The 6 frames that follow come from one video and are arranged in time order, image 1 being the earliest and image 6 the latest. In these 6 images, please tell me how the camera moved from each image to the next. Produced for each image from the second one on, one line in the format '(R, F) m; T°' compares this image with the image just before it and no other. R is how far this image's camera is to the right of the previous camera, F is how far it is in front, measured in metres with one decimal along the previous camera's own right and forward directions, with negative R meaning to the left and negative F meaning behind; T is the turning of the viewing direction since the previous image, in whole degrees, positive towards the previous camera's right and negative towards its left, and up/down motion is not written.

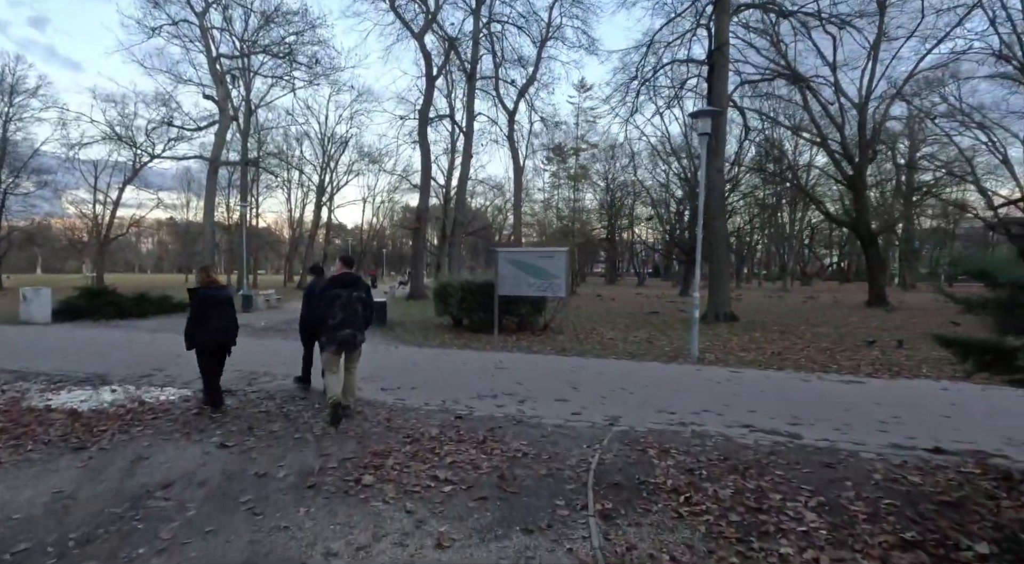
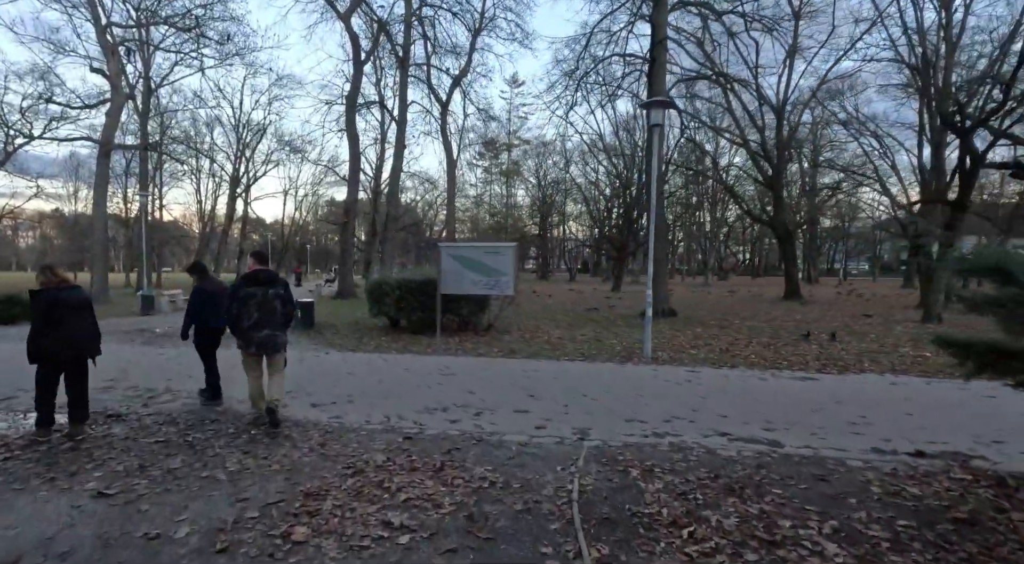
(-0.2, +0.9) m; +6°
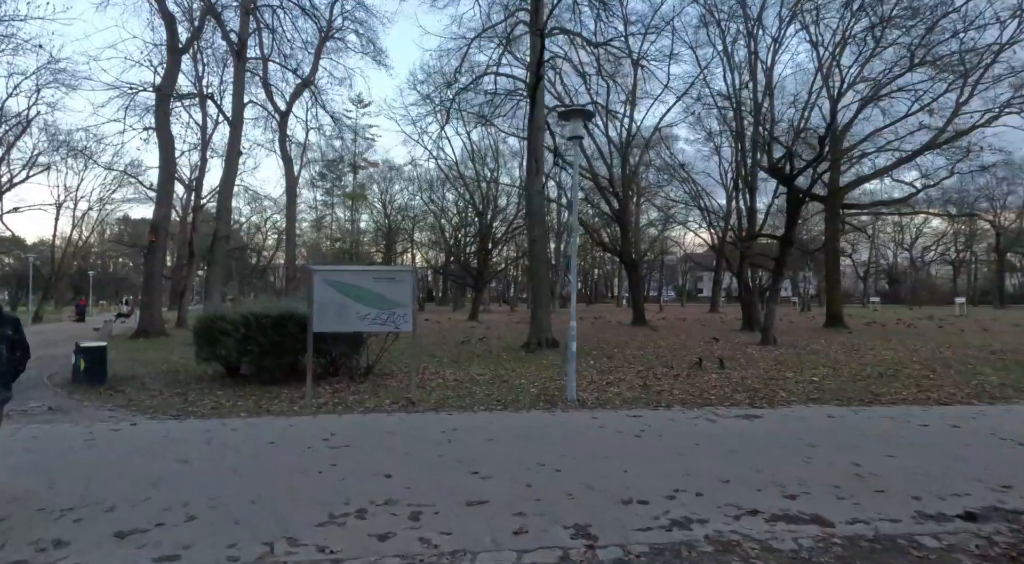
(-0.7, +2.2) m; +14°
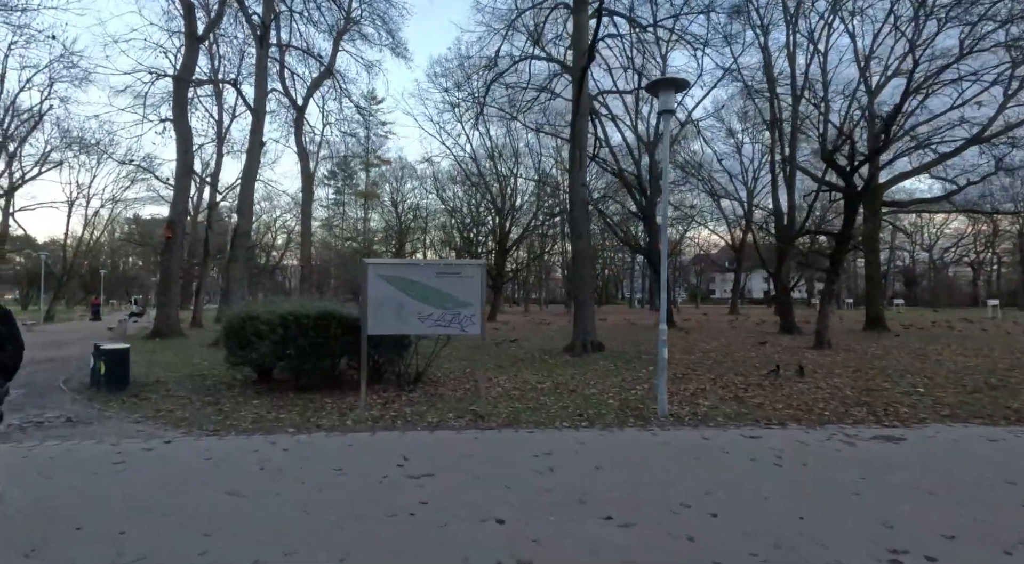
(-0.9, +1.2) m; -1°
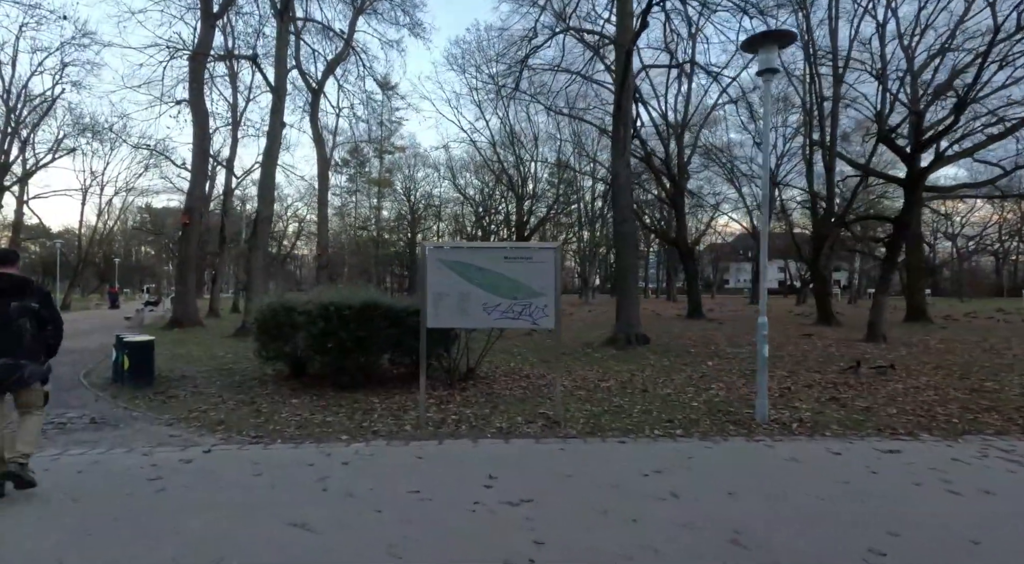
(-0.8, +1.0) m; -1°
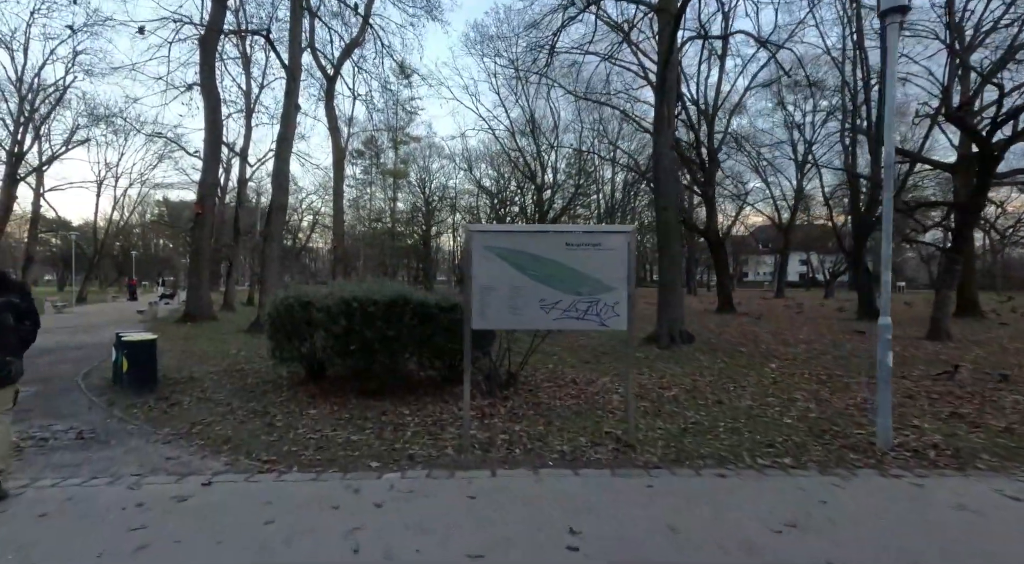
(-0.5, +1.3) m; -1°
